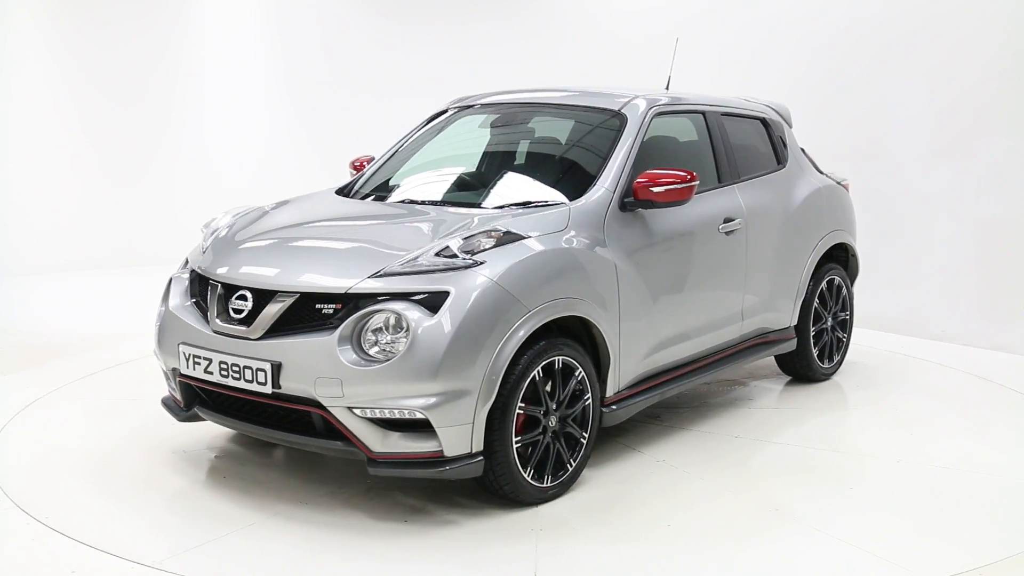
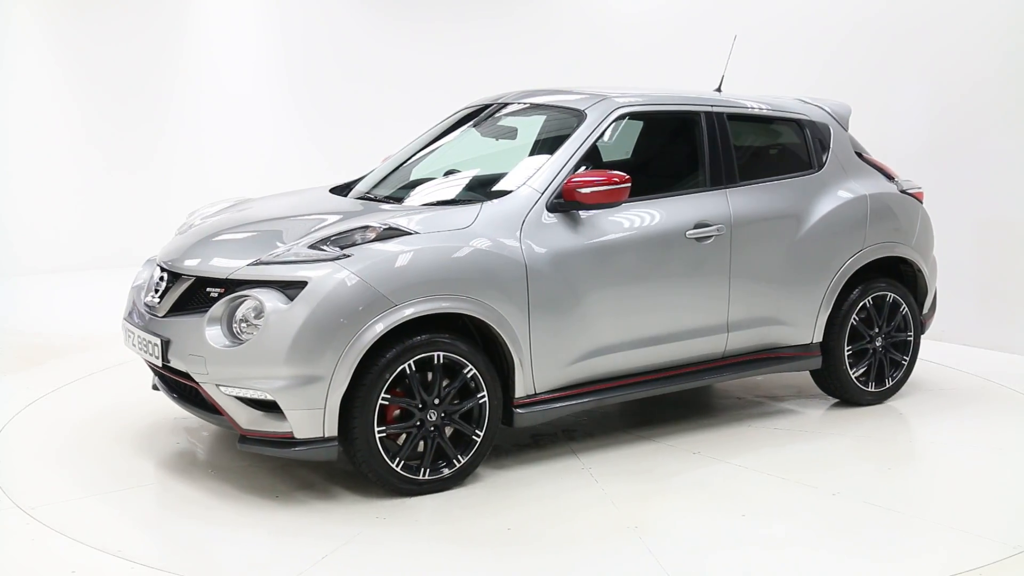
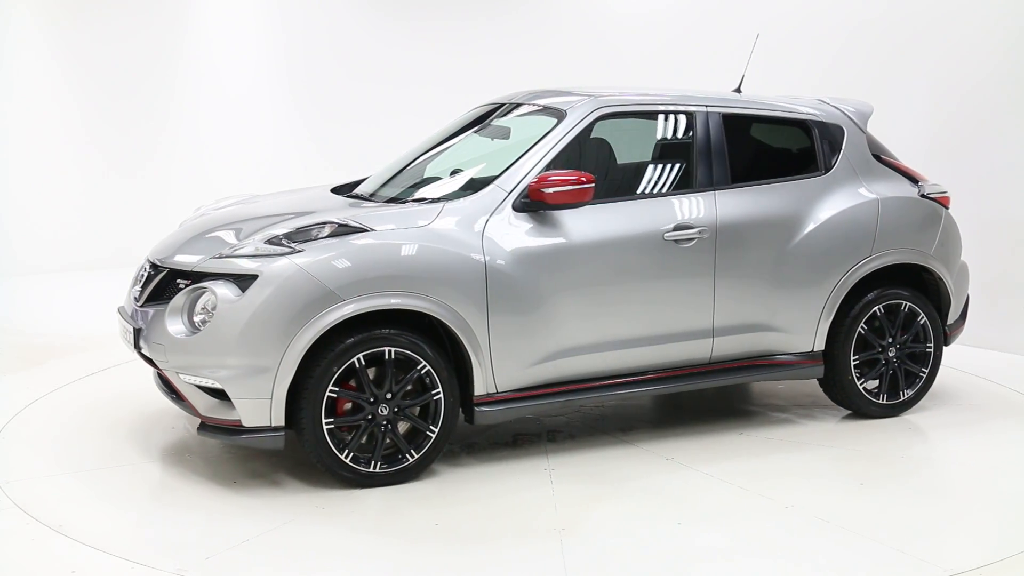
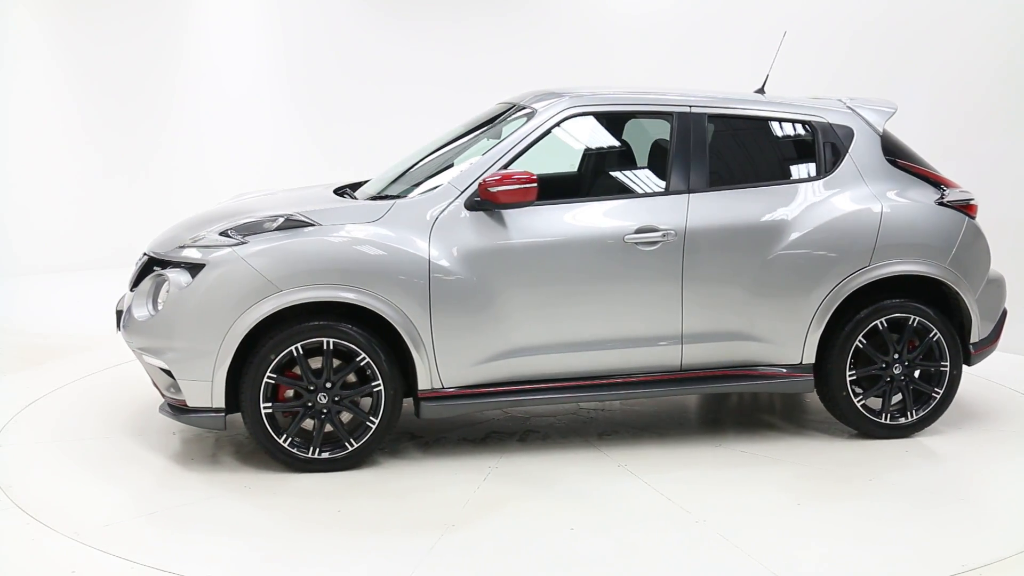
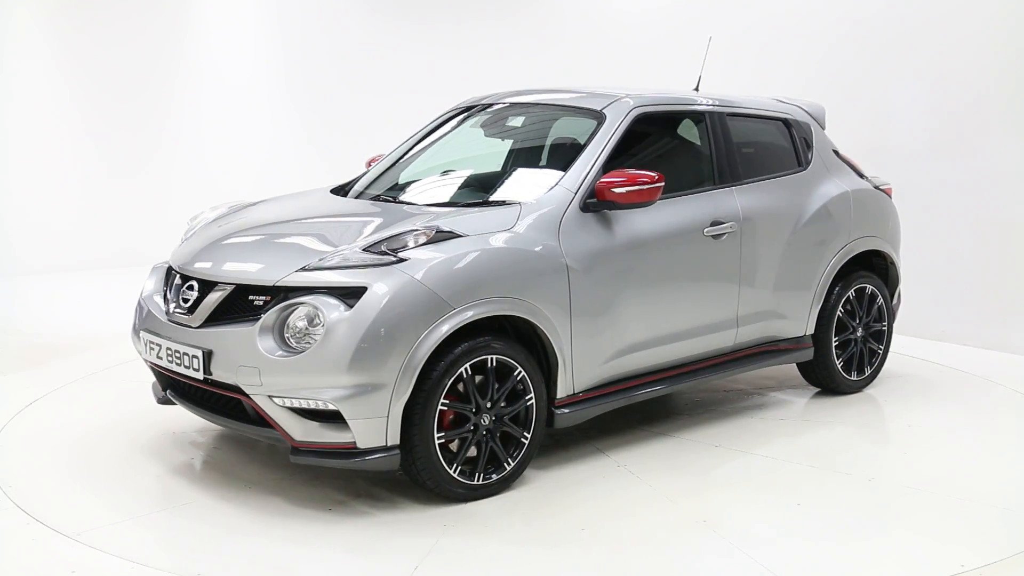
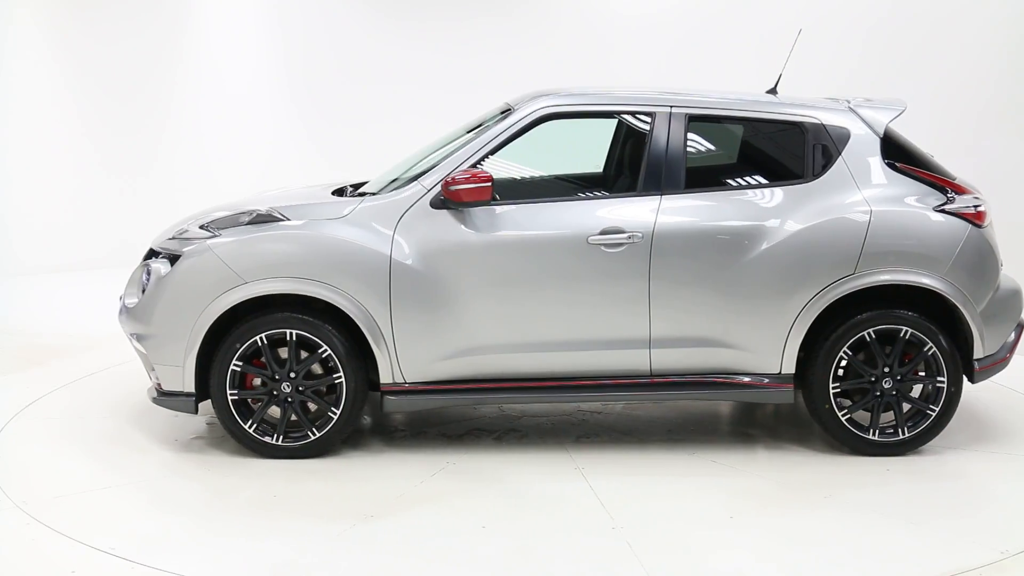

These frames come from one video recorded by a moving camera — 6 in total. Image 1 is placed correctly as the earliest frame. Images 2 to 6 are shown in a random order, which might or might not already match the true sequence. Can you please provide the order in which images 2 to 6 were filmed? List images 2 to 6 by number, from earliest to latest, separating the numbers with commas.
5, 2, 3, 4, 6
